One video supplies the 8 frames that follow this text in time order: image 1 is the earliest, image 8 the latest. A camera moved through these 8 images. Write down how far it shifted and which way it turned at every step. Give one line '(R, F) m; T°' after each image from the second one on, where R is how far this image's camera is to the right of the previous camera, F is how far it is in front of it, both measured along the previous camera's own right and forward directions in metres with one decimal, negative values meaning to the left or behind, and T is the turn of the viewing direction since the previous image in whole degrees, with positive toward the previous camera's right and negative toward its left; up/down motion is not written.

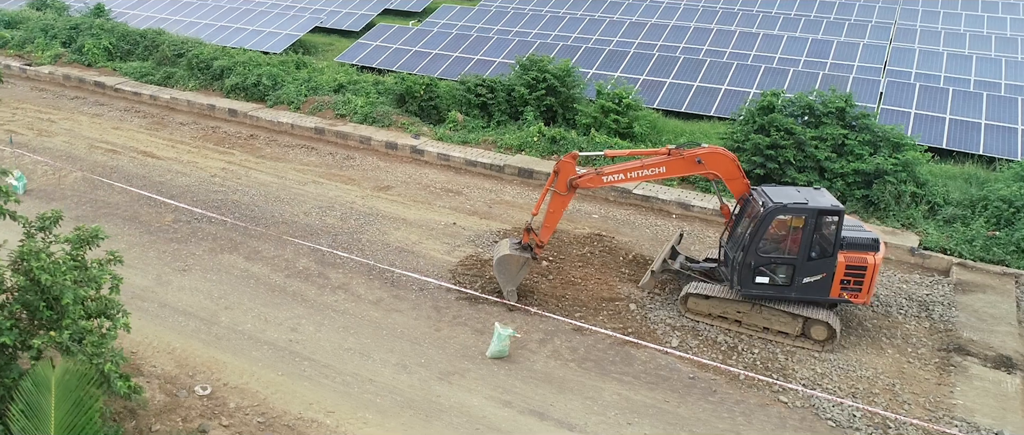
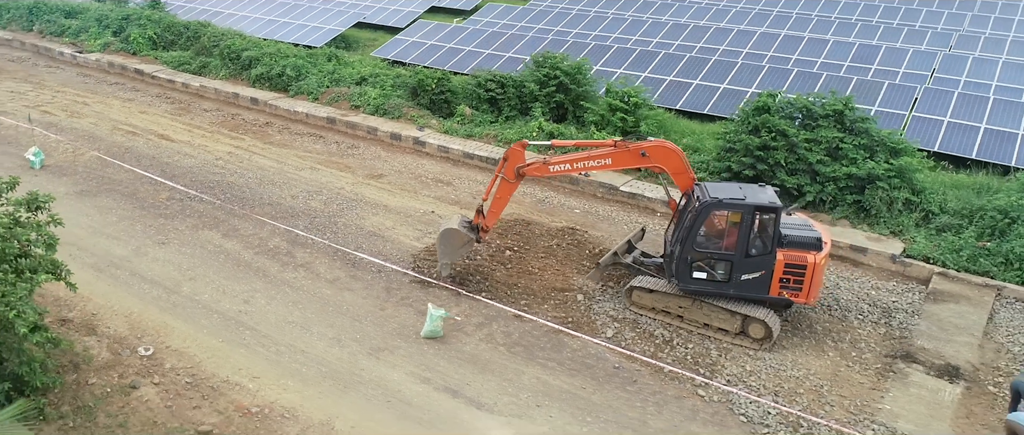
(+1.4, -0.2) m; -5°
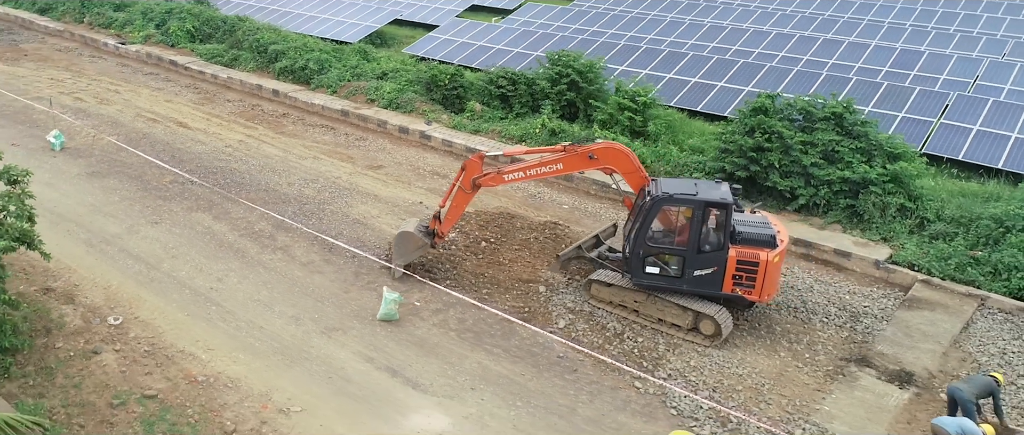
(+1.1, -0.2) m; -4°
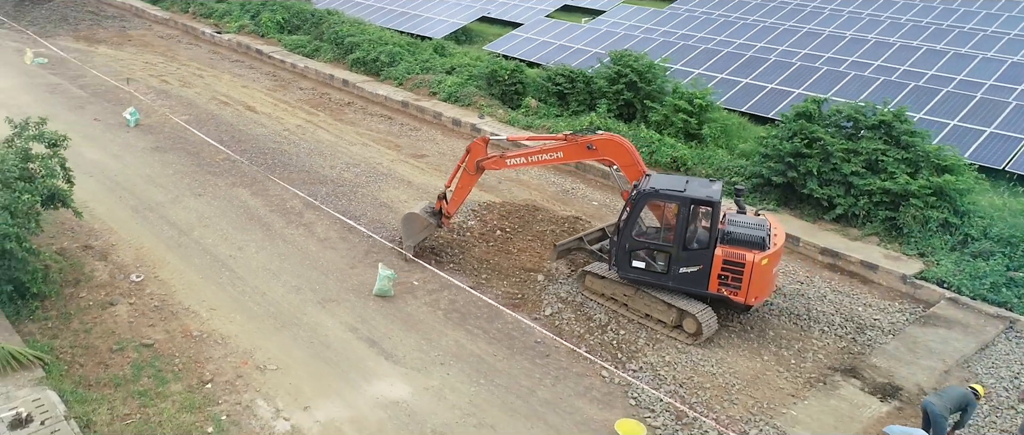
(+1.3, -0.2) m; -8°
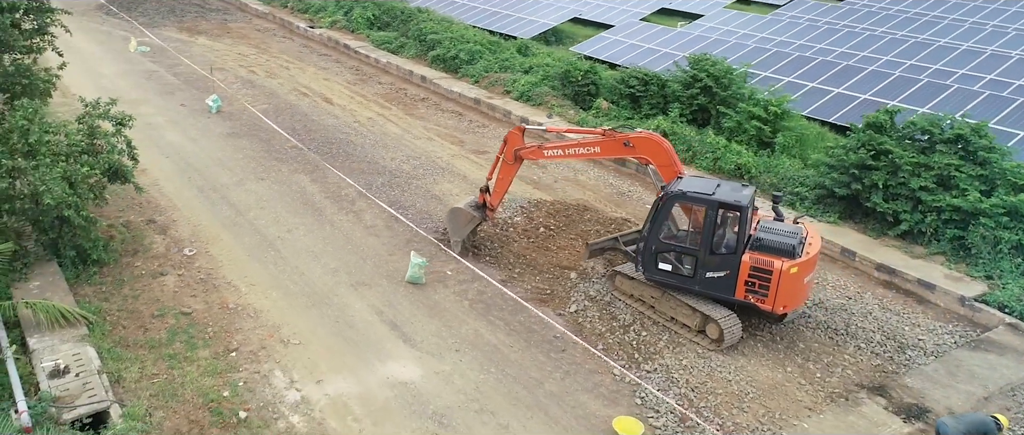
(+0.8, -0.1) m; -7°
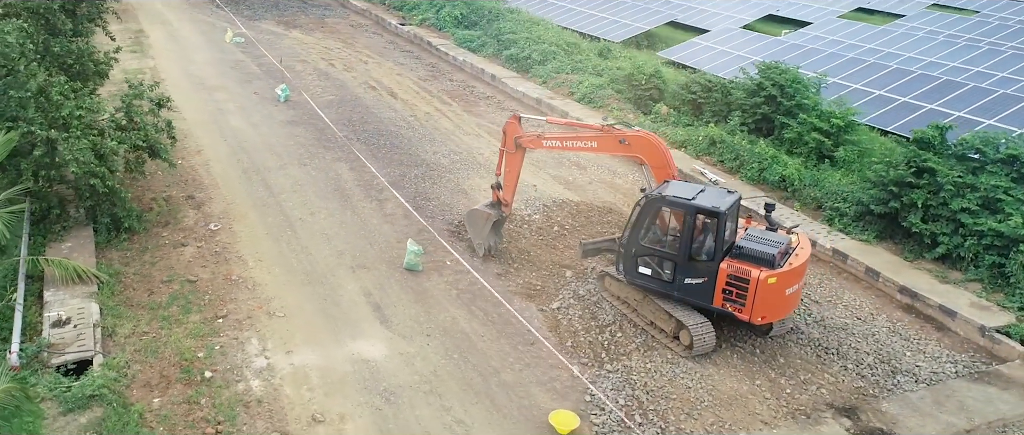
(+1.5, -0.1) m; -9°
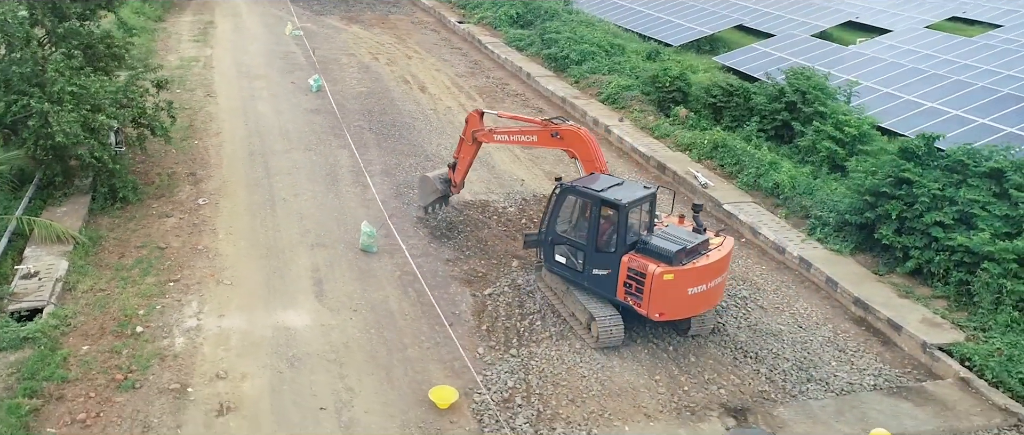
(+2.0, -0.3) m; -8°
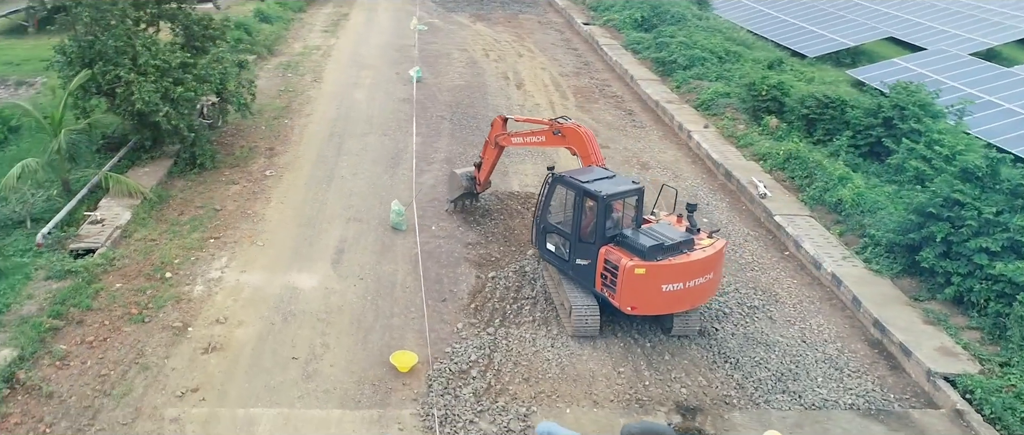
(+2.0, -0.2) m; -12°
